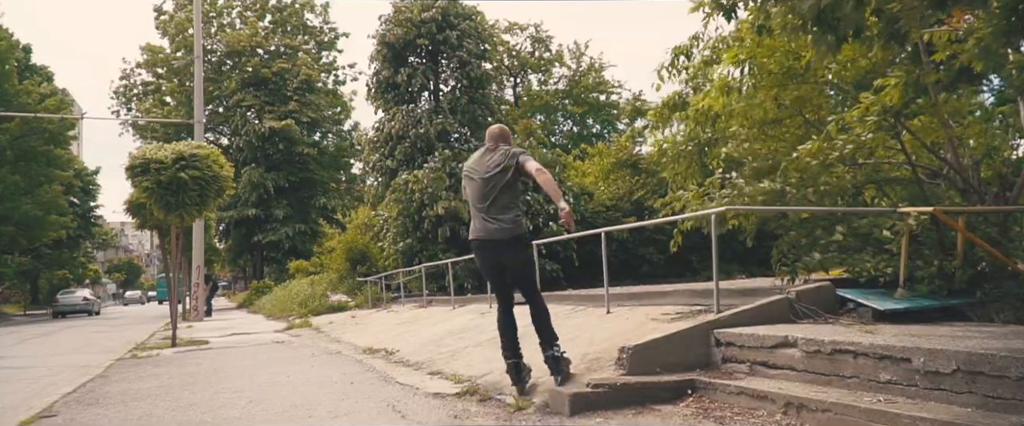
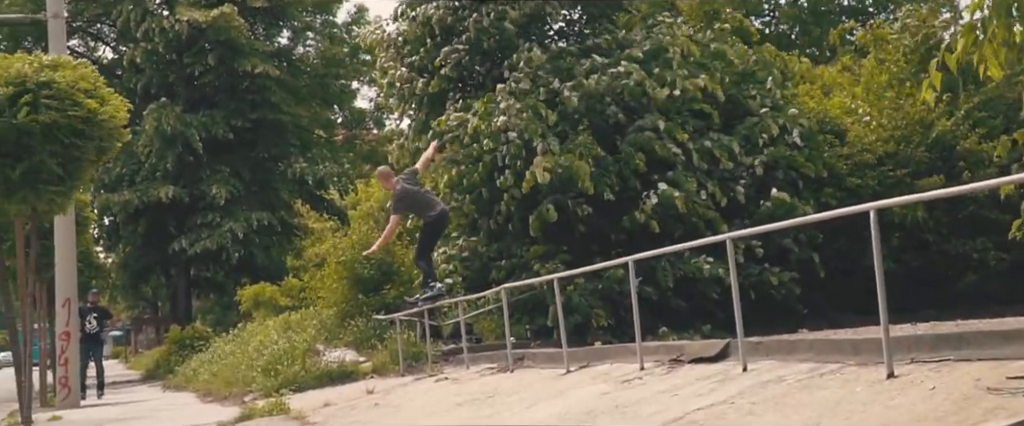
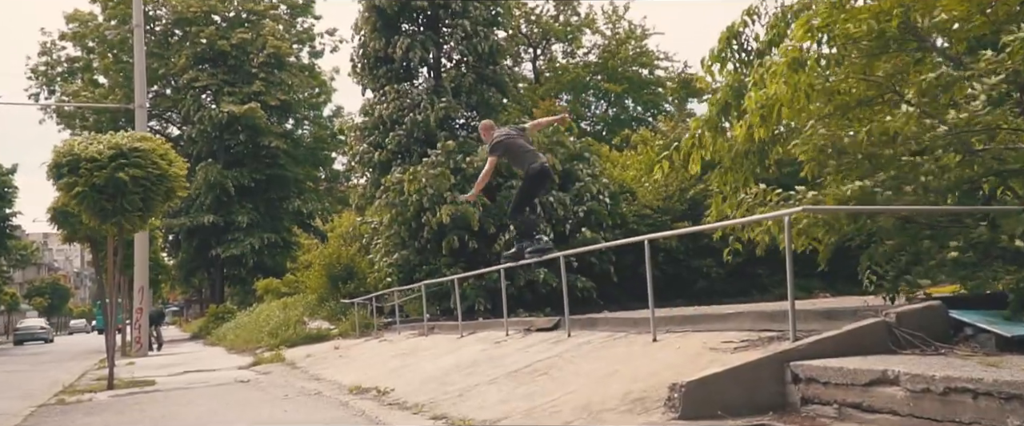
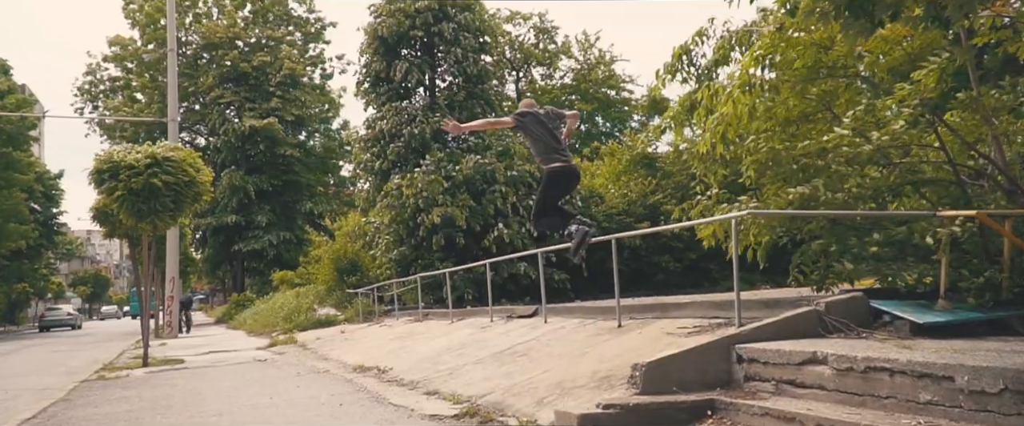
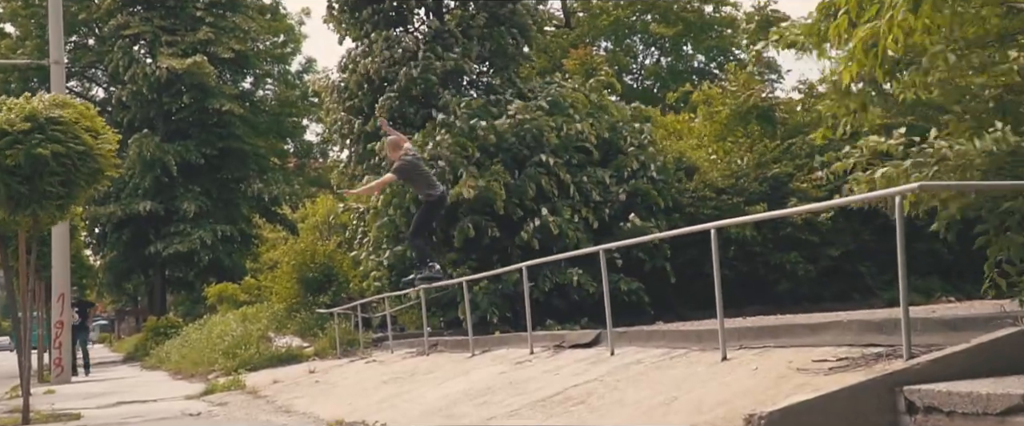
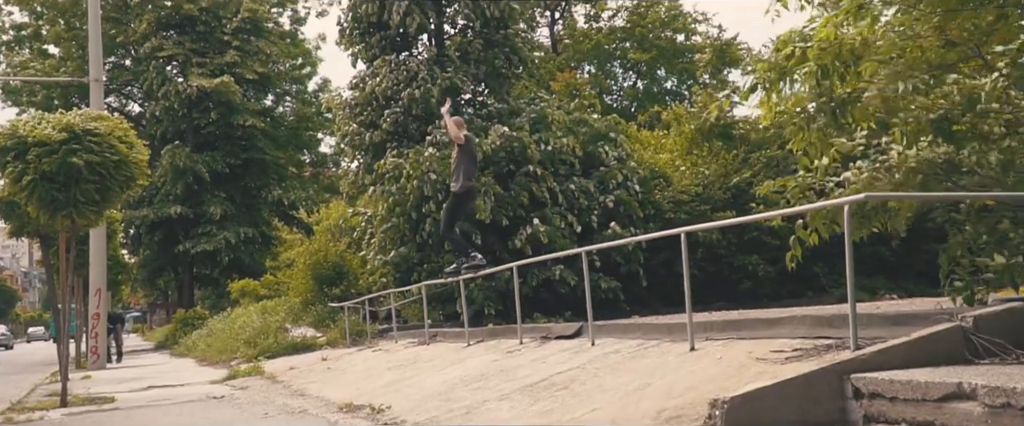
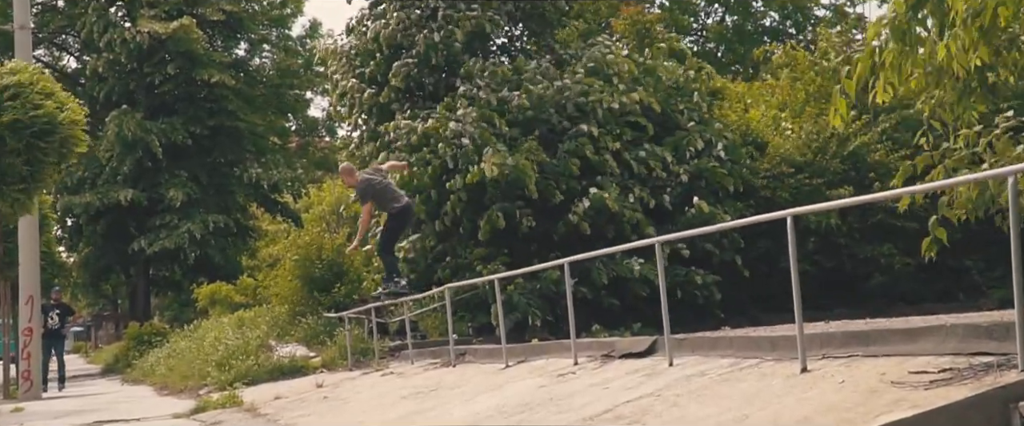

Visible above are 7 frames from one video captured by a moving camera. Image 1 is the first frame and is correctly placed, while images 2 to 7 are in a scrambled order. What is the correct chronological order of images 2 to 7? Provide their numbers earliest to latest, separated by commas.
4, 3, 6, 5, 7, 2
